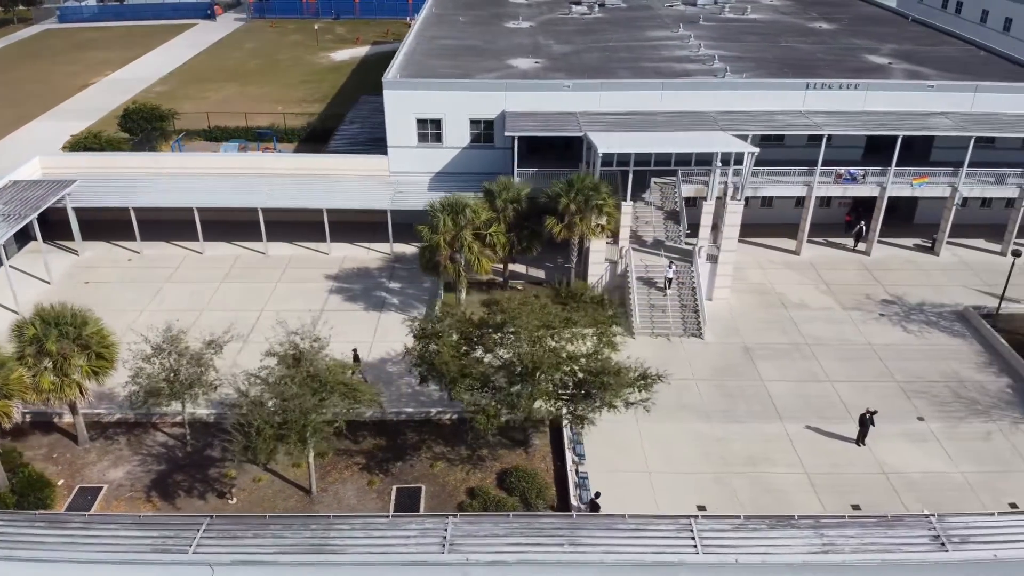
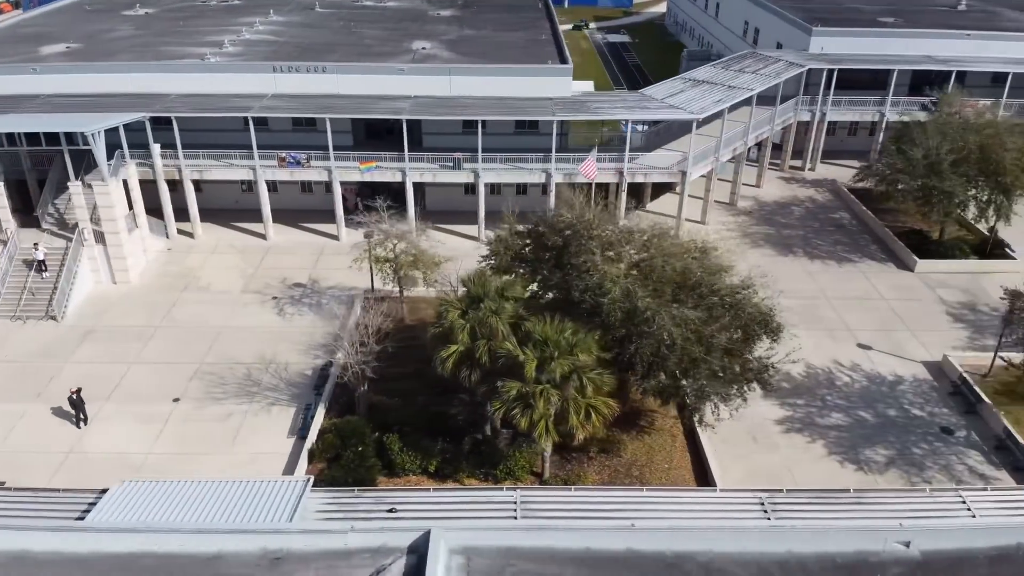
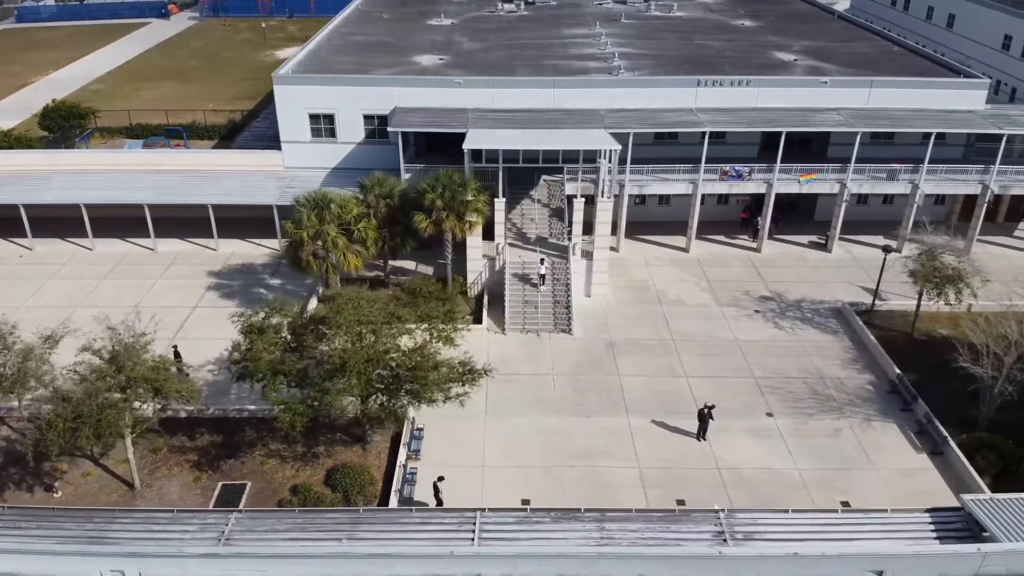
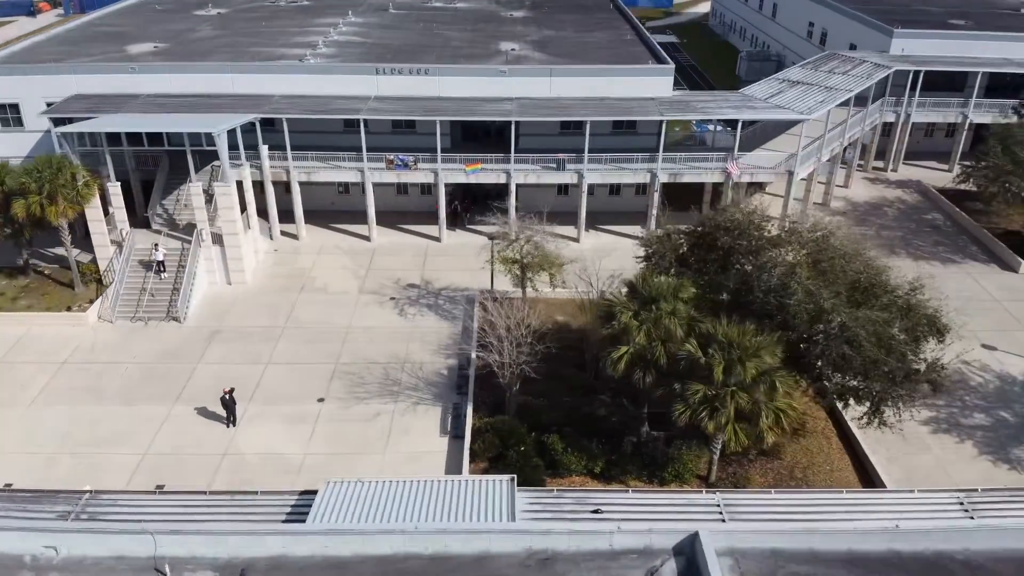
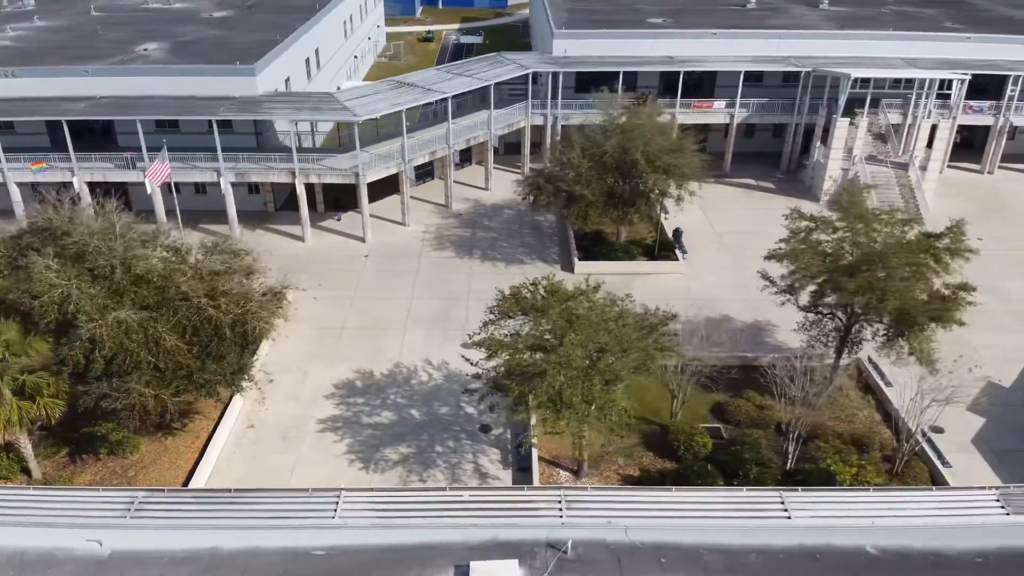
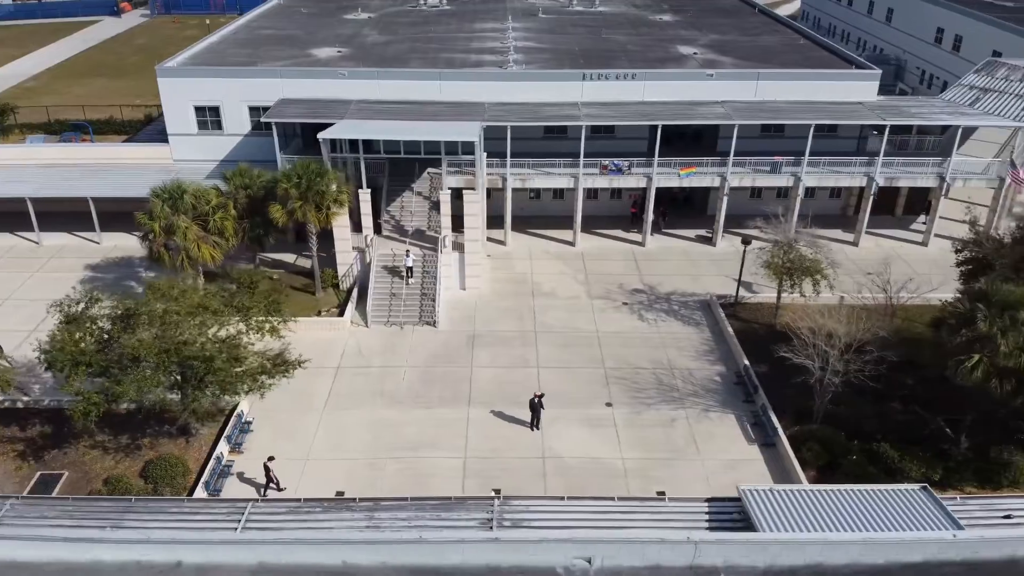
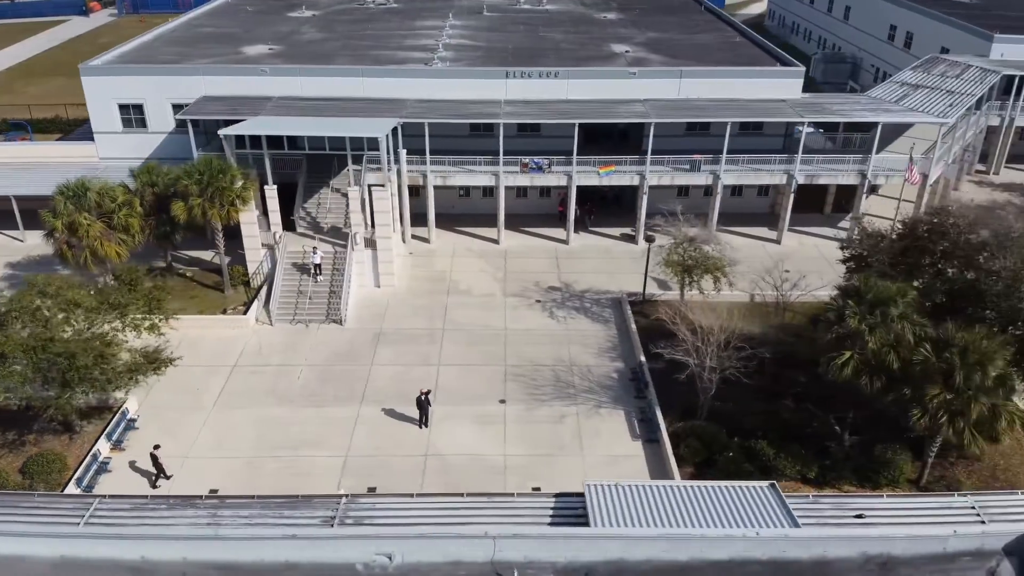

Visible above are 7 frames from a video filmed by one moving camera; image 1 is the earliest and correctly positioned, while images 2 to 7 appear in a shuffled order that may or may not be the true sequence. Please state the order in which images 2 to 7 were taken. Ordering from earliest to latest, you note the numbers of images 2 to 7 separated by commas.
3, 6, 7, 4, 2, 5
